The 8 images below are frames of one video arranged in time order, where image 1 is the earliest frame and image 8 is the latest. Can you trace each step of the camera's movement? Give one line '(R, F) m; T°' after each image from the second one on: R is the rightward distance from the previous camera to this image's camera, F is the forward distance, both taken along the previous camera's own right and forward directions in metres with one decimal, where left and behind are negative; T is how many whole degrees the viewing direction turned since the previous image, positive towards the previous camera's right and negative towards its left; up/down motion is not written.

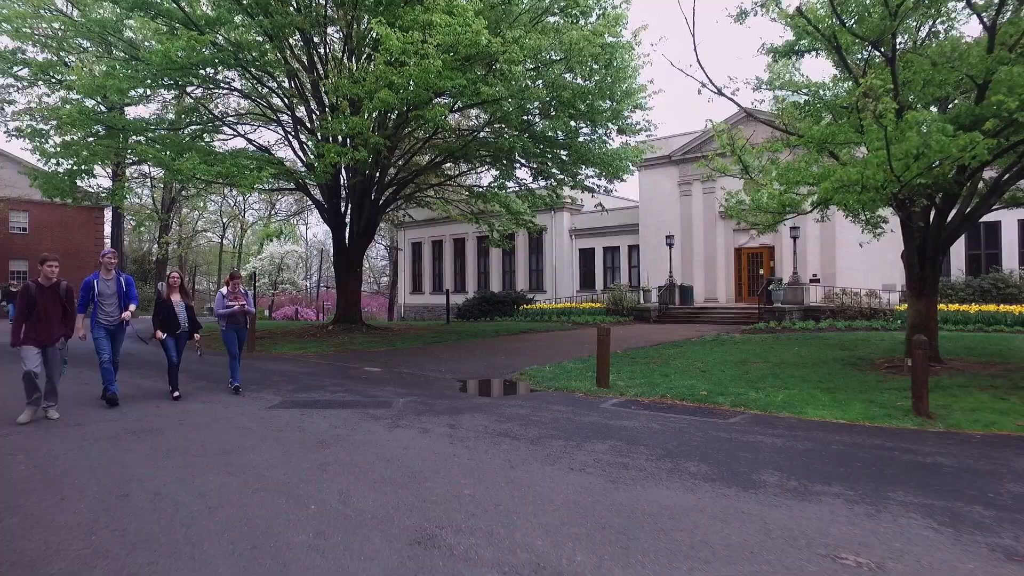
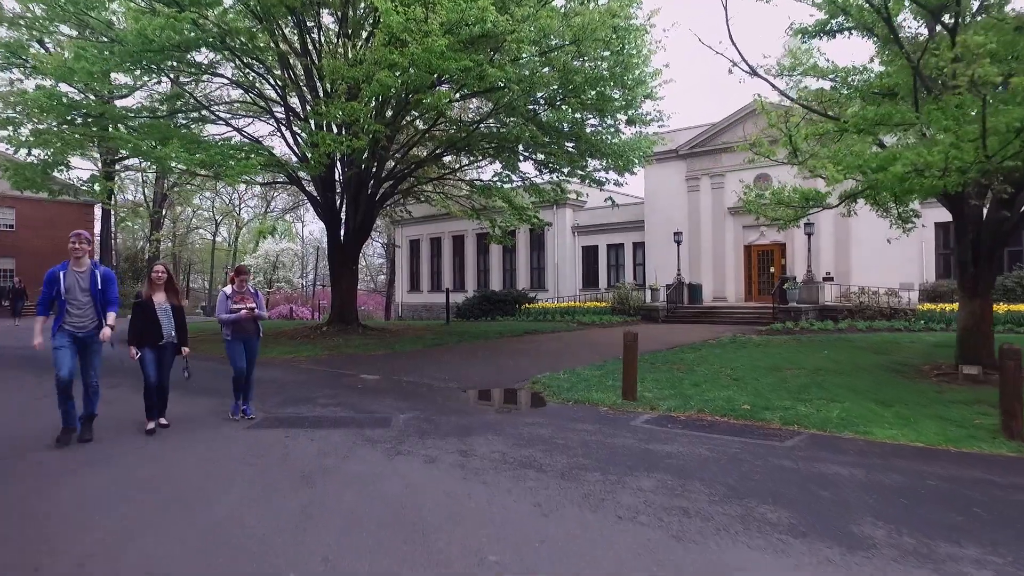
(-0.2, +0.9) m; 0°
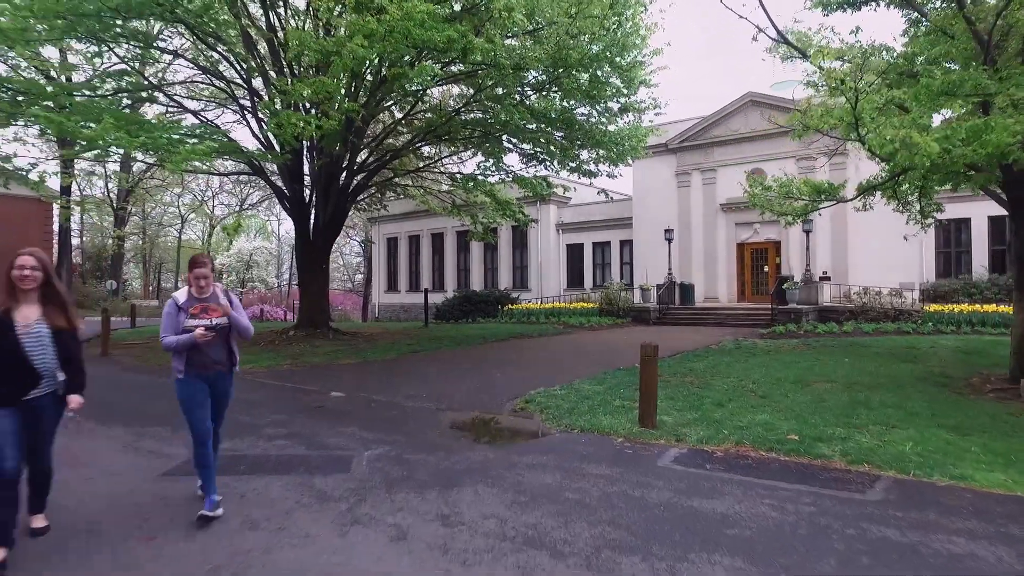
(-0.1, +1.3) m; +2°
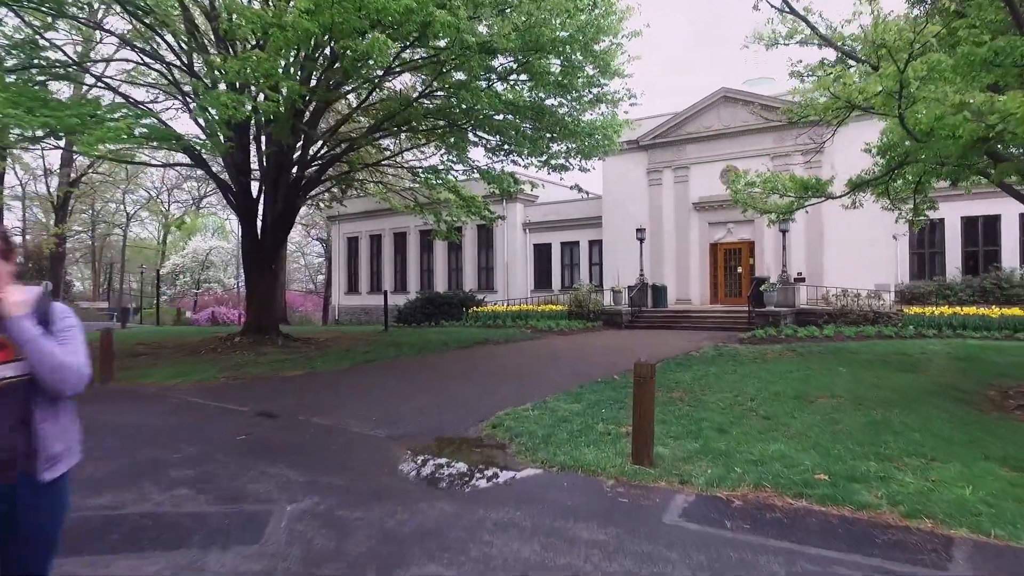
(0.0, +1.1) m; +3°
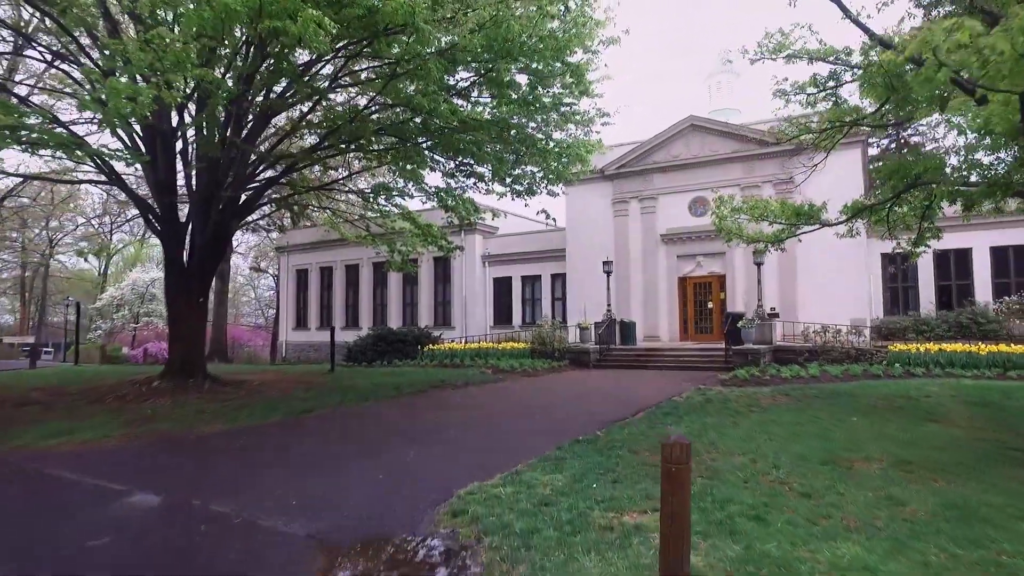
(-0.1, +1.5) m; +4°
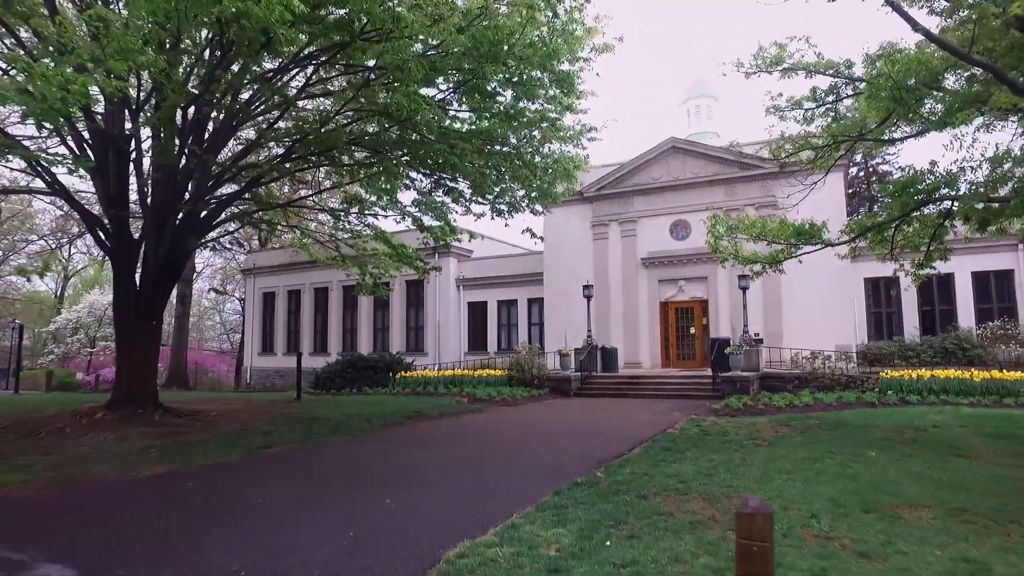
(-0.2, +0.8) m; +2°
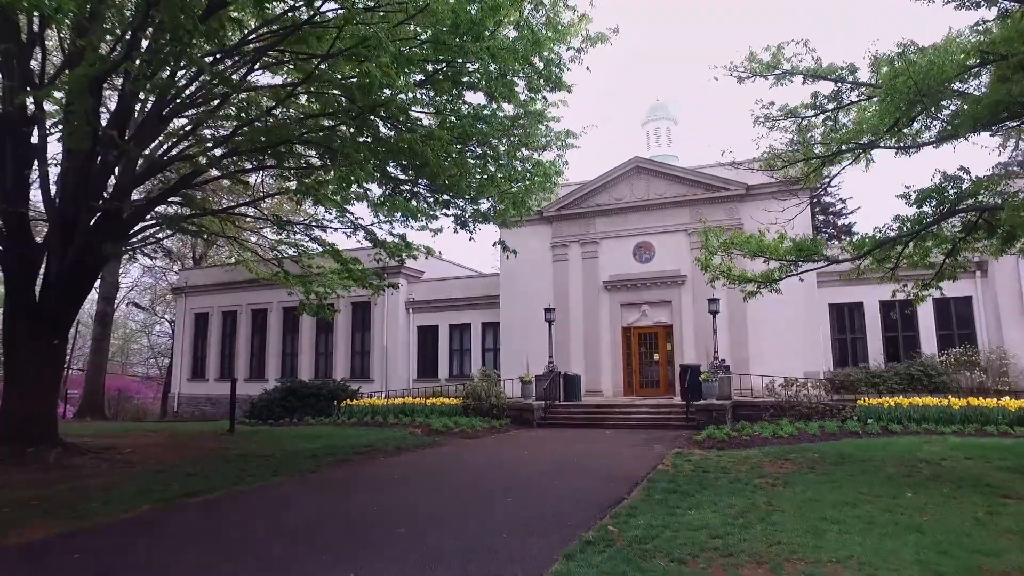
(-0.4, +1.2) m; +5°
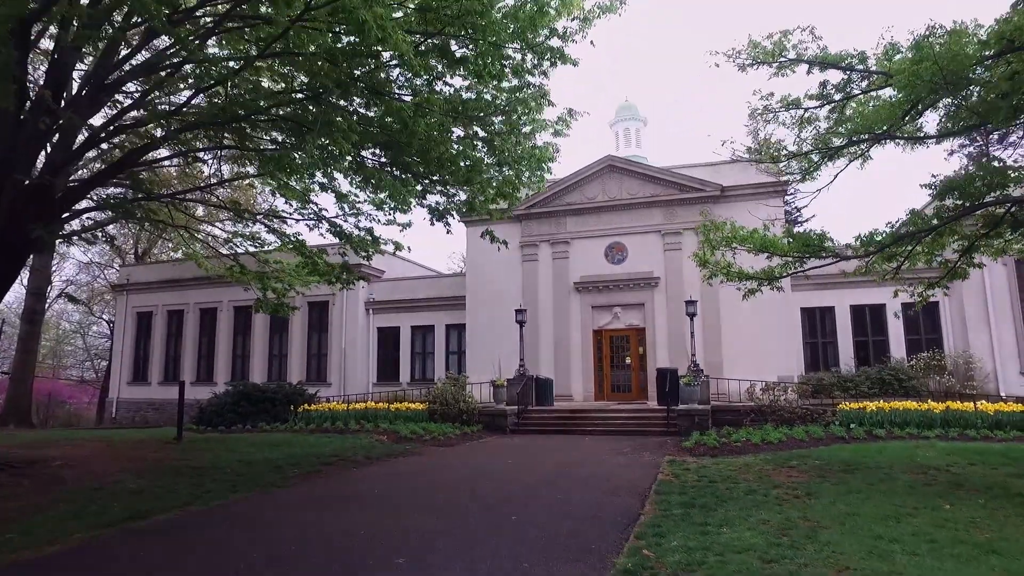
(-0.5, +0.8) m; +4°
